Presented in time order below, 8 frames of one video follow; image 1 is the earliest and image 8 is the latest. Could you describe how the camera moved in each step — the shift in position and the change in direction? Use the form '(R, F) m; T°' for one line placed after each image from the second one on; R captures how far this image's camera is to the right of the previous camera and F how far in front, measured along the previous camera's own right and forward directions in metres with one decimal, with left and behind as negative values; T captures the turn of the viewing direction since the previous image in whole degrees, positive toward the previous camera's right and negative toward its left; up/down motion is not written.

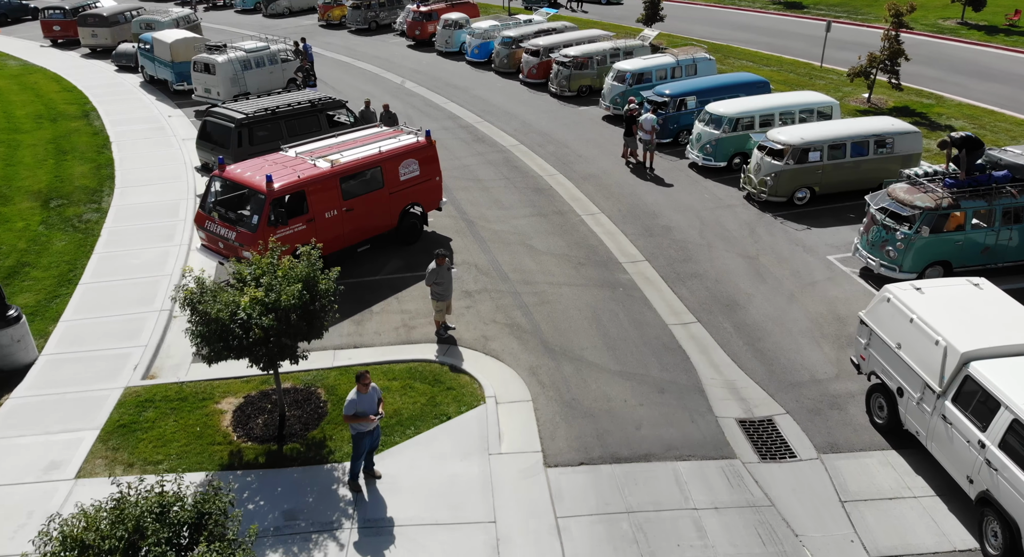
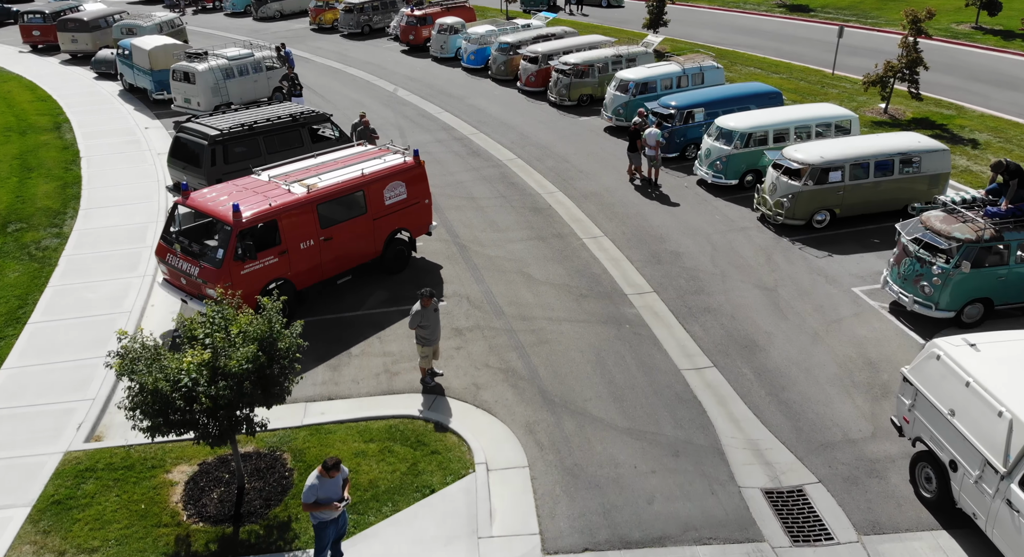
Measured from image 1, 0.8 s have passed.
(+0.1, +1.4) m; 0°
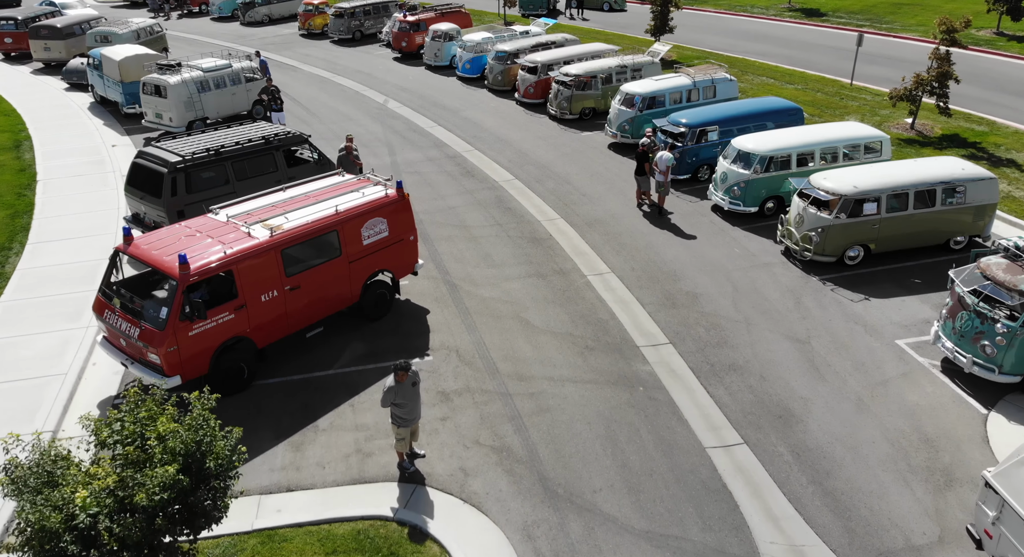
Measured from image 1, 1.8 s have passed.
(+0.1, +1.8) m; 0°
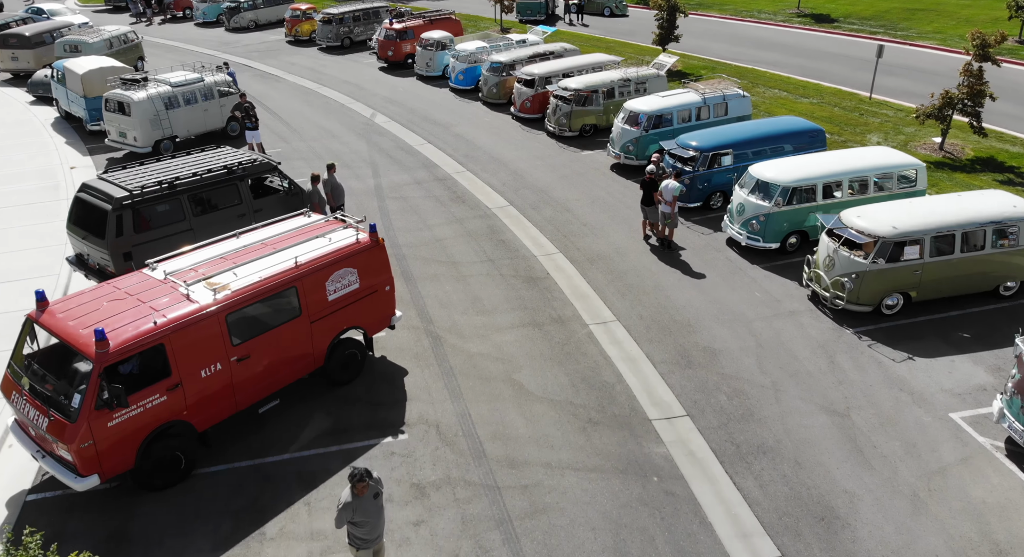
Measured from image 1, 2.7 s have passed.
(+0.1, +1.9) m; 0°
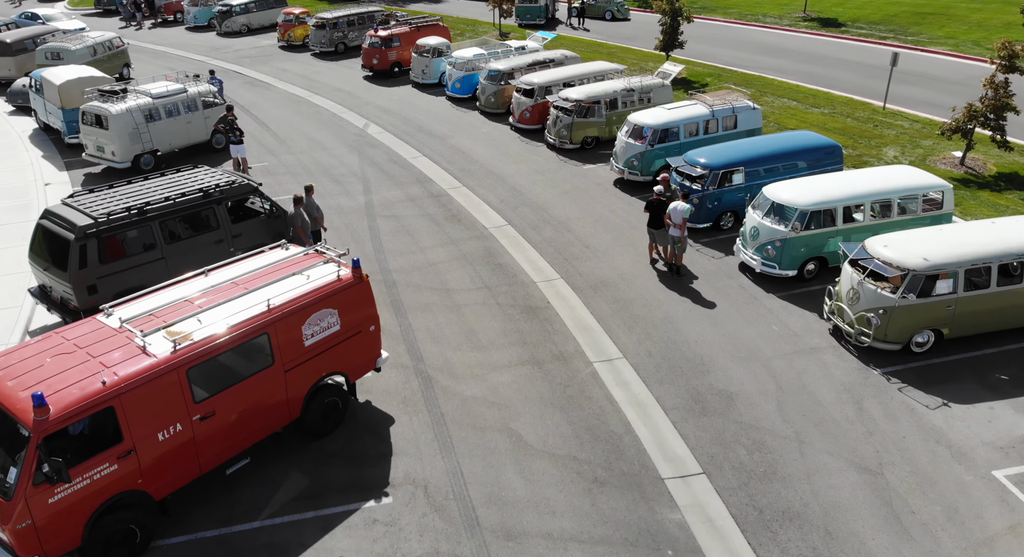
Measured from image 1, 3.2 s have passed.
(0.0, +1.1) m; 0°
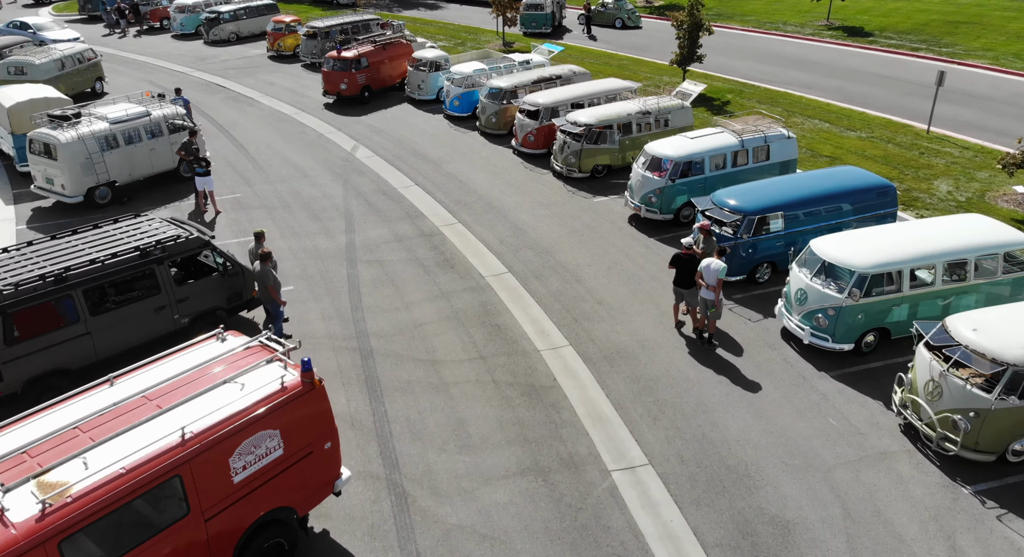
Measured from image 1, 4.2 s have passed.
(+0.1, +2.4) m; 0°
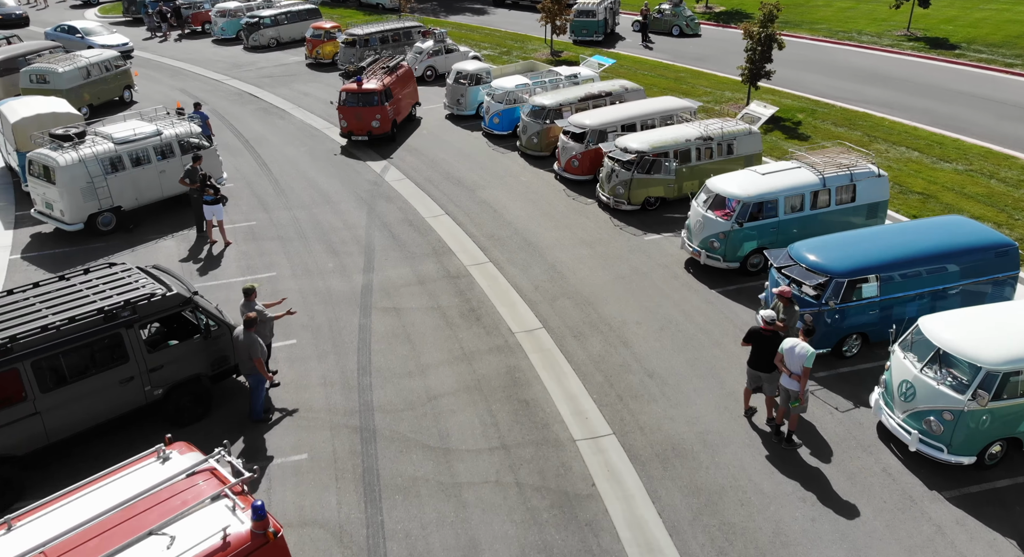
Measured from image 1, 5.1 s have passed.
(+0.1, +2.2) m; -4°
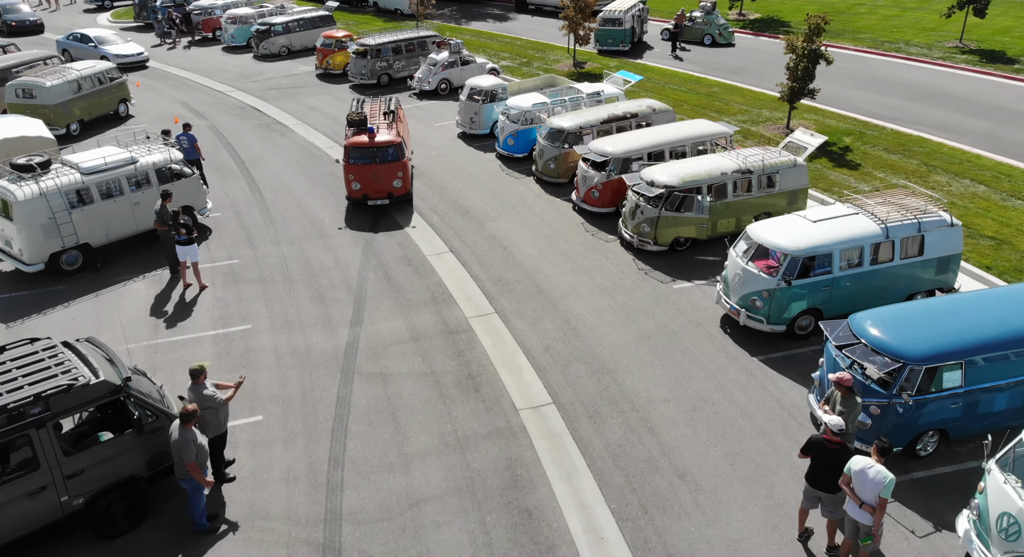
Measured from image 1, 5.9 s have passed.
(+0.3, +2.0) m; -2°
